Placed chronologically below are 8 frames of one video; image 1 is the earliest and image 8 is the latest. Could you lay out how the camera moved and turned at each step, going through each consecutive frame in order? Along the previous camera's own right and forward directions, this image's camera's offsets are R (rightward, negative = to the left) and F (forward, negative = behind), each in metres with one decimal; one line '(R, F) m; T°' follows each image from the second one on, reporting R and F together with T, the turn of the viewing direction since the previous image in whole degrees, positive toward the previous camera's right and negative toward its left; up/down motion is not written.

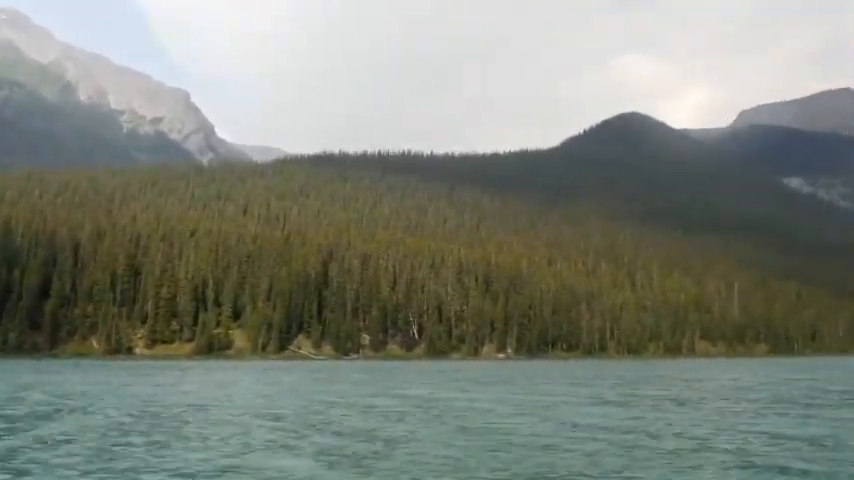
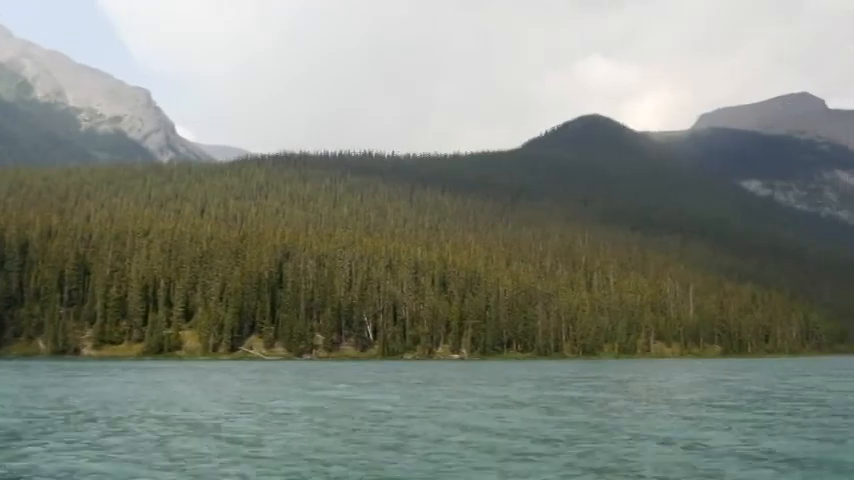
(-1.9, -0.9) m; +3°
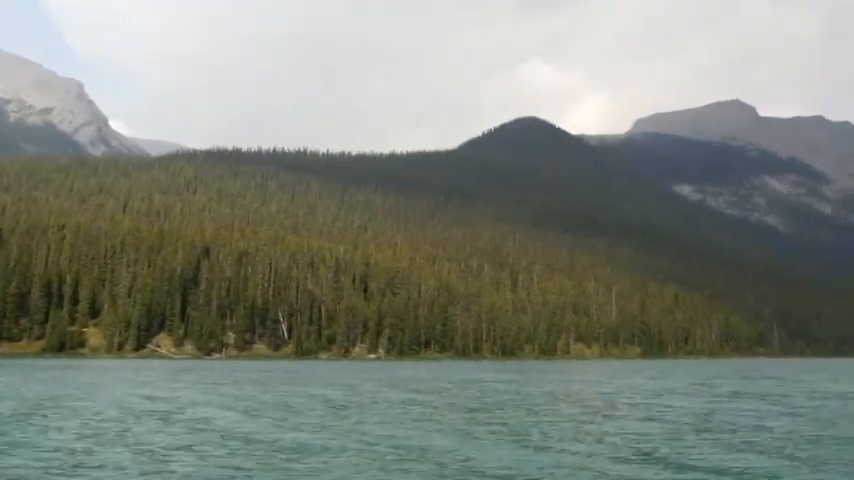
(+3.0, +0.6) m; +4°
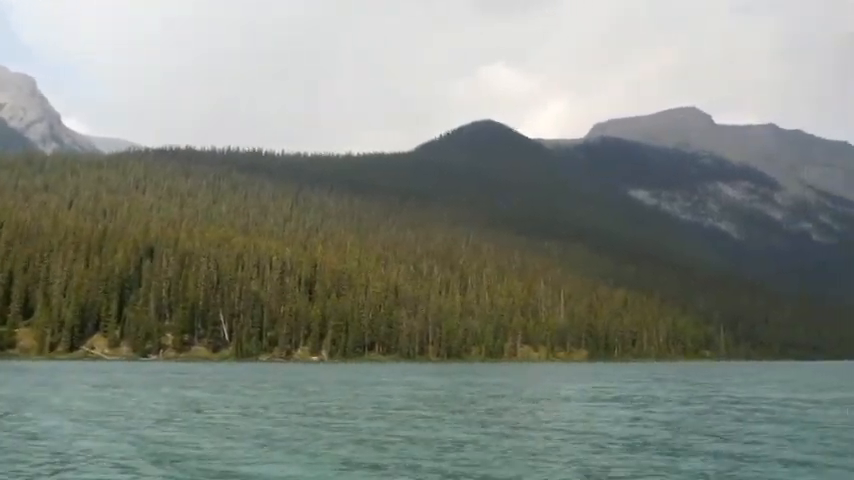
(+2.0, +0.5) m; +2°
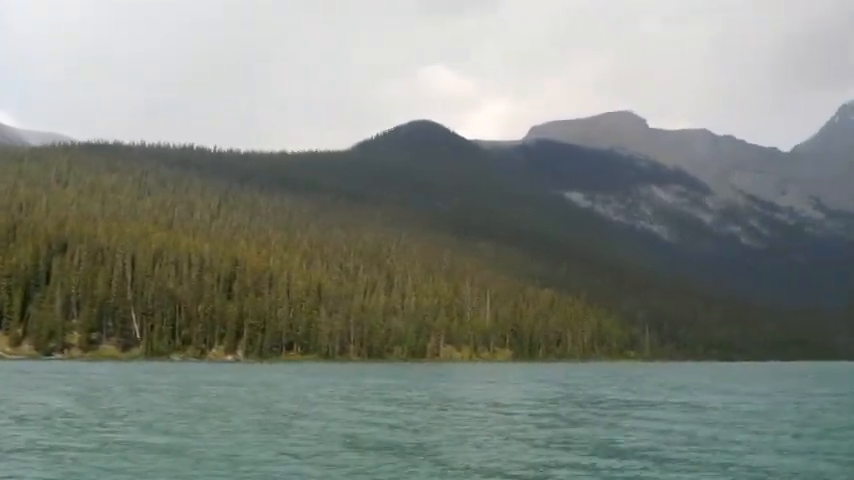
(+2.7, +0.9) m; +4°
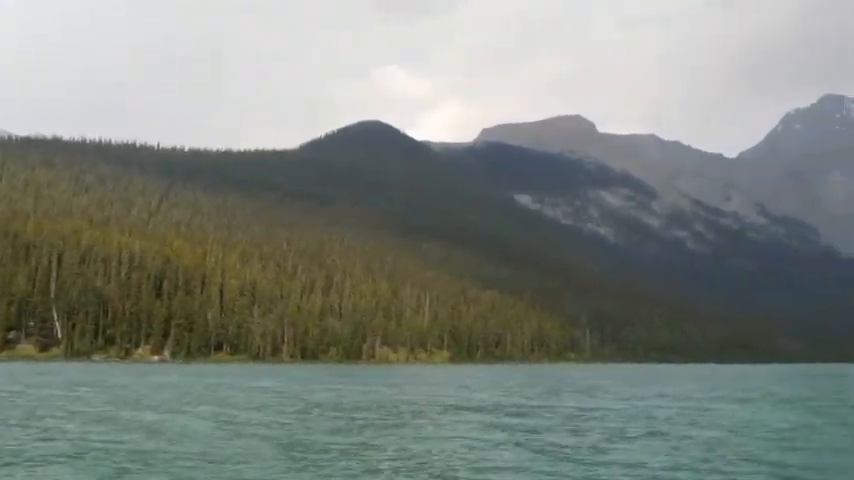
(+2.6, +1.1) m; +3°
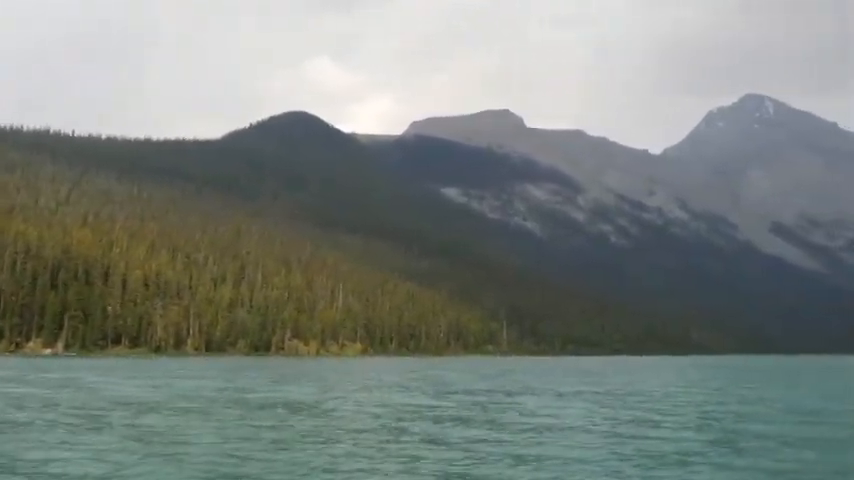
(+3.3, +1.4) m; +4°
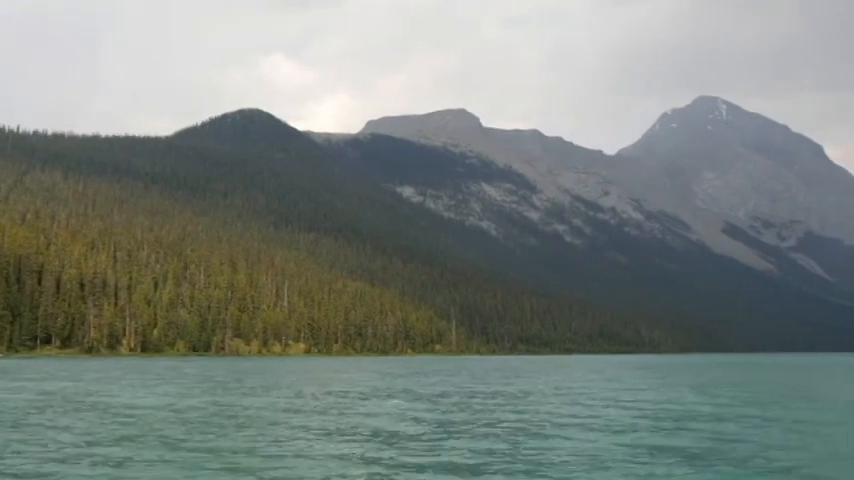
(+2.4, +1.5) m; +3°
